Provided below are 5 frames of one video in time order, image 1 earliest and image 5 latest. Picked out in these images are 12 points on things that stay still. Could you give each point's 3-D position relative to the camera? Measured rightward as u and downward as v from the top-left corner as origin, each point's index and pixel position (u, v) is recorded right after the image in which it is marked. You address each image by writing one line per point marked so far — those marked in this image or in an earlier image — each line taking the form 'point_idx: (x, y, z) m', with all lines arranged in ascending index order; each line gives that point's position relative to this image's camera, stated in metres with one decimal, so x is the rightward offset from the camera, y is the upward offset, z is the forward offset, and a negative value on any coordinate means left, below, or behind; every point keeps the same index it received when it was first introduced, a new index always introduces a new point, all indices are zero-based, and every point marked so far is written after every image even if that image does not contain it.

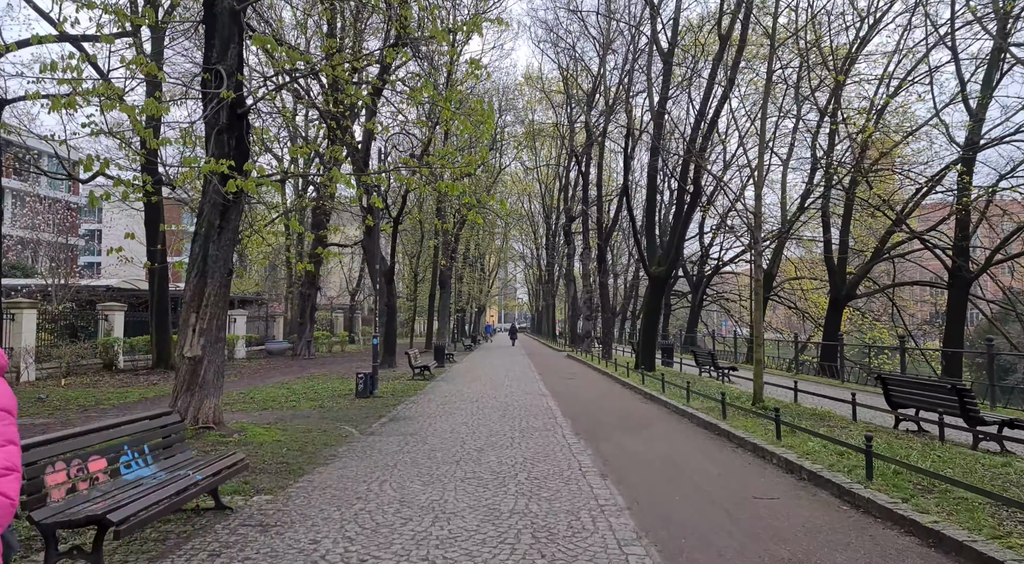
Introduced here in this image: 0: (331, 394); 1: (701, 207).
0: (-3.8, -2.3, +14.1) m
1: (+4.9, +2.0, +17.5) m
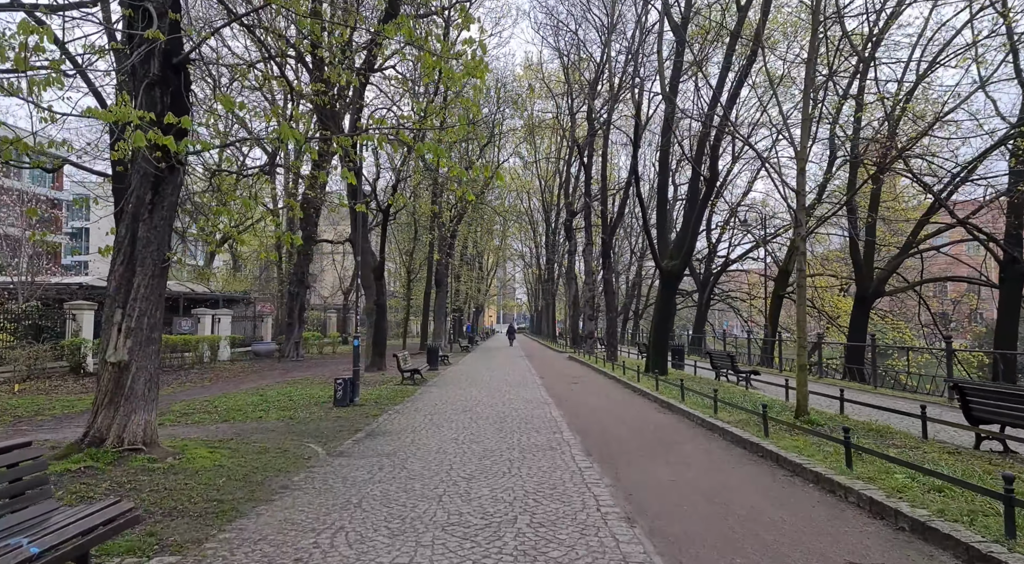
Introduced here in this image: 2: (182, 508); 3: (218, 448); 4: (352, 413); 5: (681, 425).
0: (-3.8, -2.2, +12.5) m
1: (+4.9, +2.2, +16.0) m
2: (-2.5, -1.7, +5.1) m
3: (-3.3, -1.9, +7.7) m
4: (-2.6, -2.2, +11.1) m
5: (+2.2, -1.9, +8.9) m
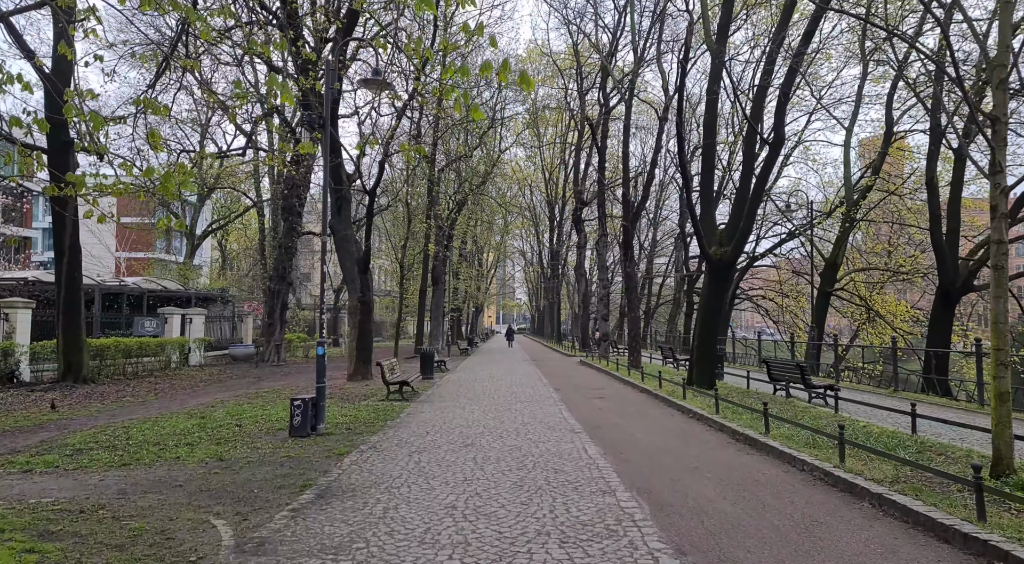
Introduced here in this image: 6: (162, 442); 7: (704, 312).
0: (-3.6, -2.1, +9.5) m
1: (+5.1, +2.3, +12.9) m
2: (-2.3, -1.5, +2.1) m
3: (-3.1, -1.7, +4.7) m
4: (-2.4, -2.0, +8.1) m
5: (+2.5, -1.7, +5.9) m
6: (-4.4, -2.0, +8.5) m
7: (+3.7, -0.6, +13.1) m
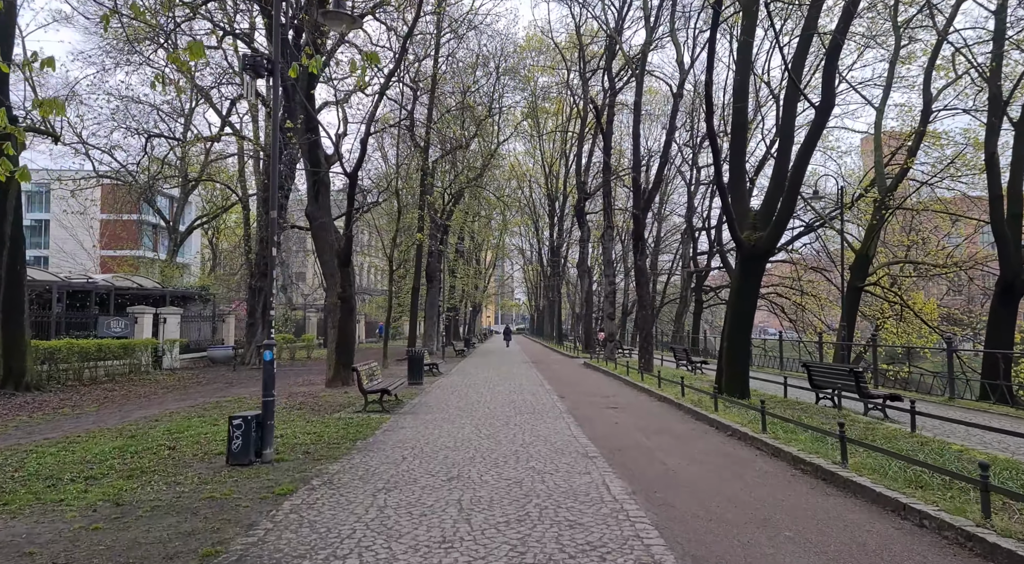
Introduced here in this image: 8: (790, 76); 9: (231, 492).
0: (-3.6, -1.9, +7.6) m
1: (+5.1, +2.5, +11.0) m
2: (-2.3, -1.4, +0.2) m
3: (-3.1, -1.6, +2.8) m
4: (-2.4, -1.9, +6.2) m
5: (+2.4, -1.6, +4.0) m
6: (-4.4, -1.9, +6.6) m
7: (+3.7, -0.4, +11.2) m
8: (+4.5, +3.4, +11.0) m
9: (-2.5, -1.8, +5.8) m
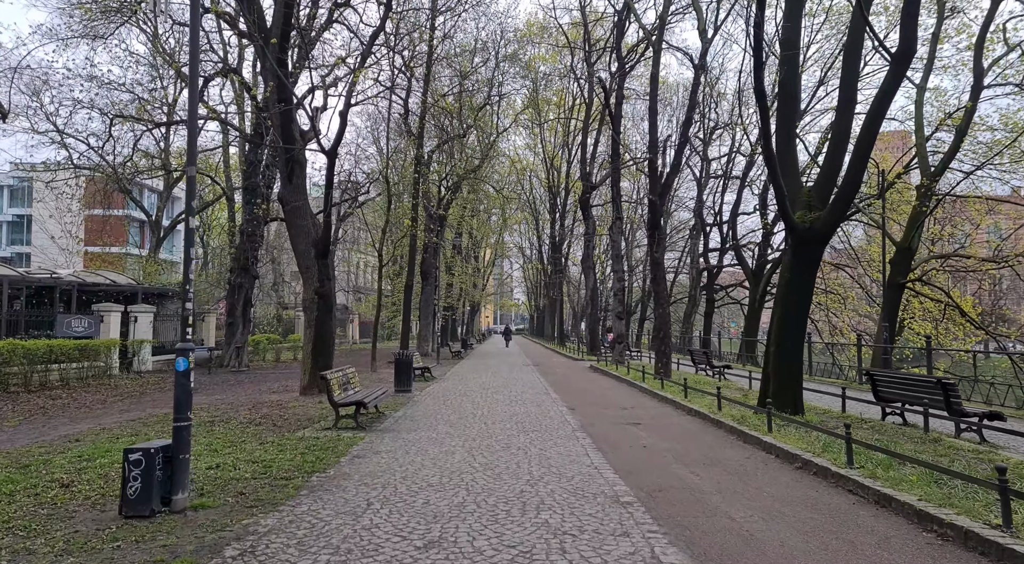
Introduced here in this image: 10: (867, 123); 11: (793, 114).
0: (-3.6, -1.8, +5.6) m
1: (+5.1, +2.6, +9.1) m
2: (-2.2, -1.2, -1.8) m
3: (-3.1, -1.4, +0.8) m
4: (-2.4, -1.7, +4.2) m
5: (+2.5, -1.4, +2.0) m
6: (-4.4, -1.7, +4.6) m
7: (+3.7, -0.3, +9.2) m
8: (+4.6, +3.5, +9.0) m
9: (-2.4, -1.7, +3.9) m
10: (+4.5, +1.9, +8.8) m
11: (+4.0, +2.3, +9.7) m
